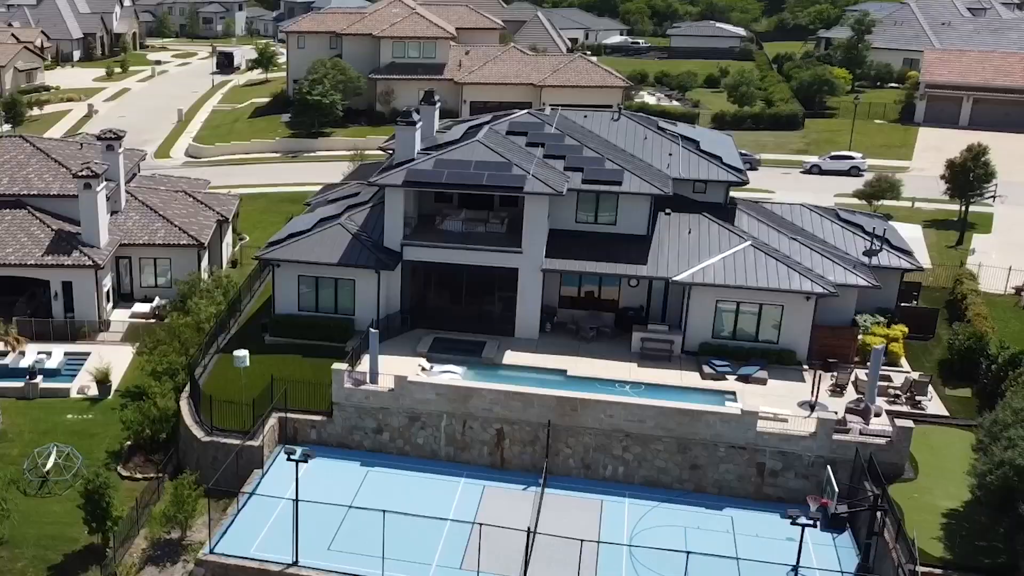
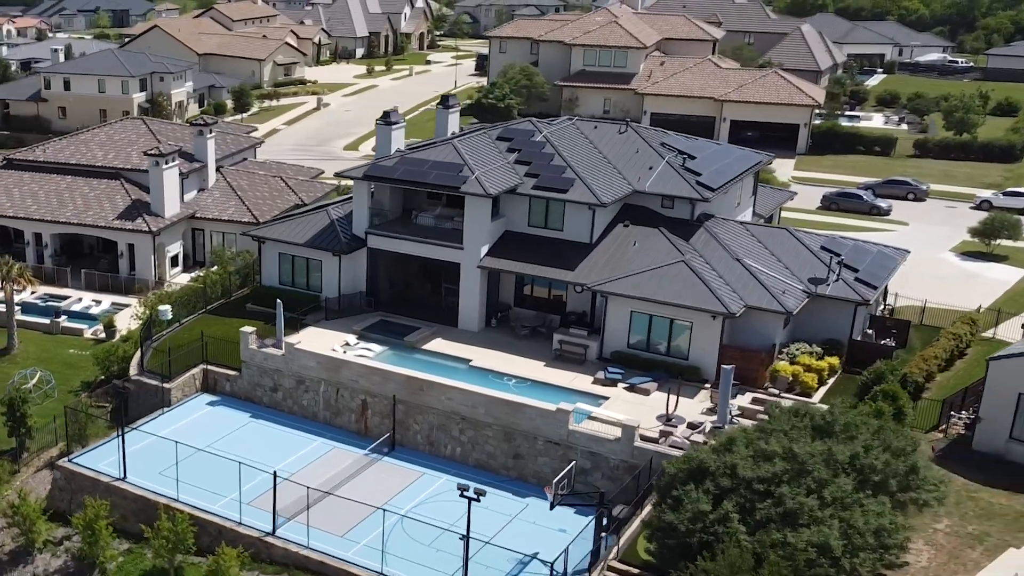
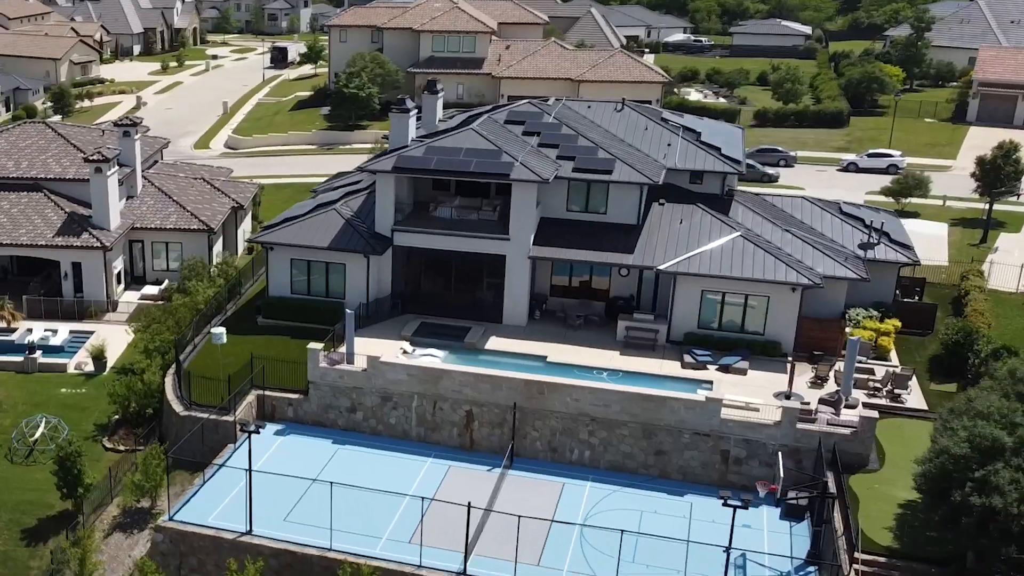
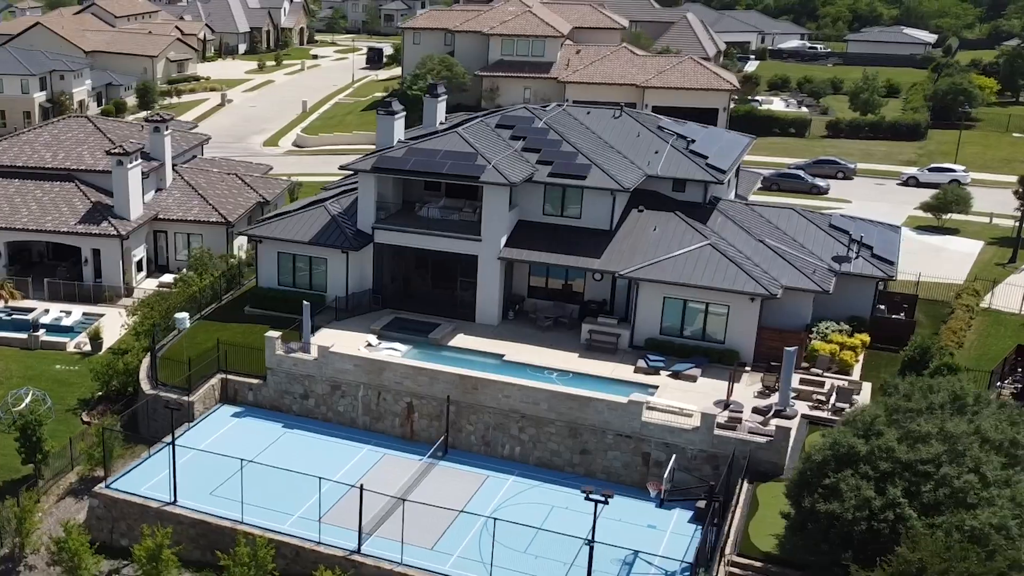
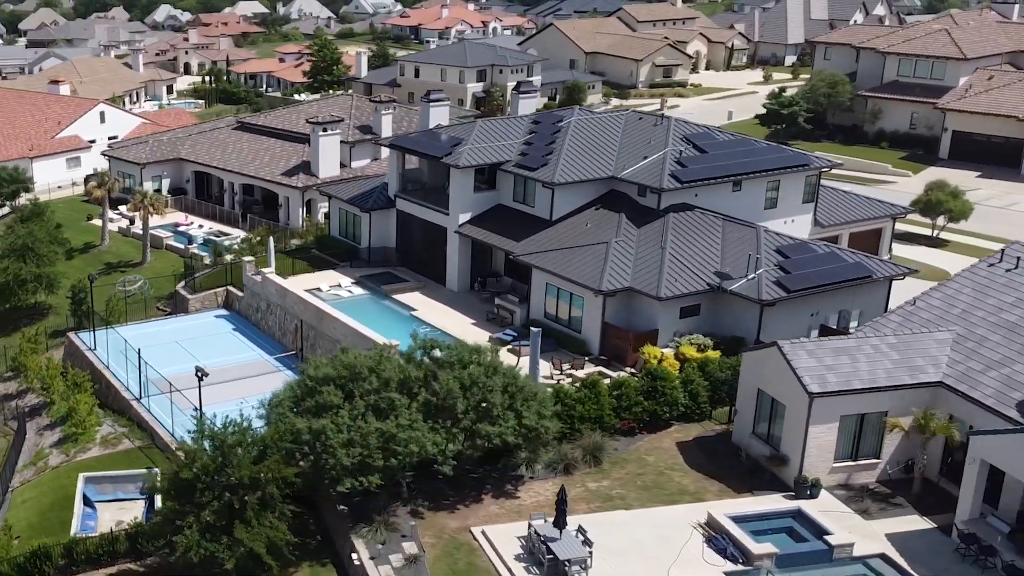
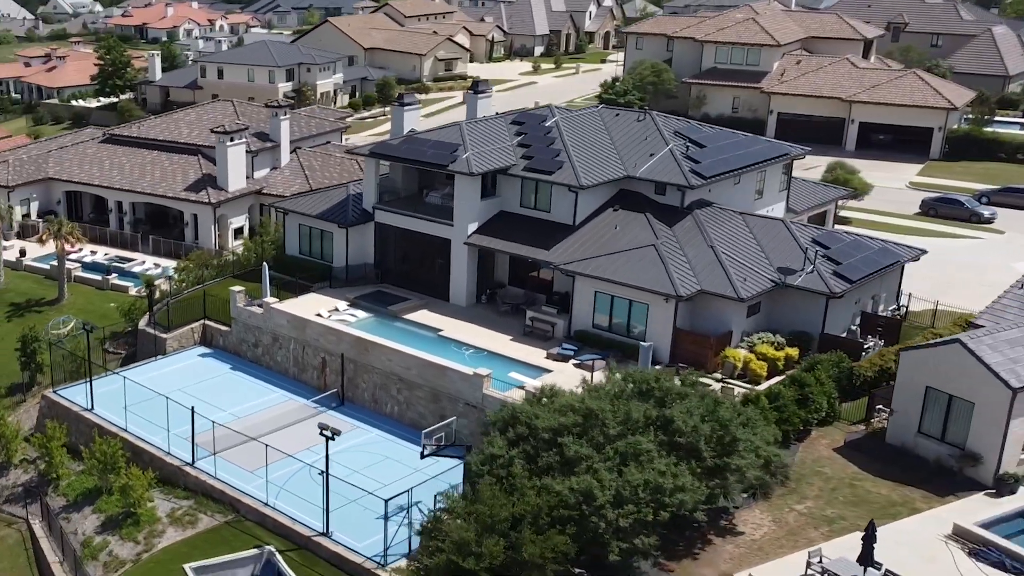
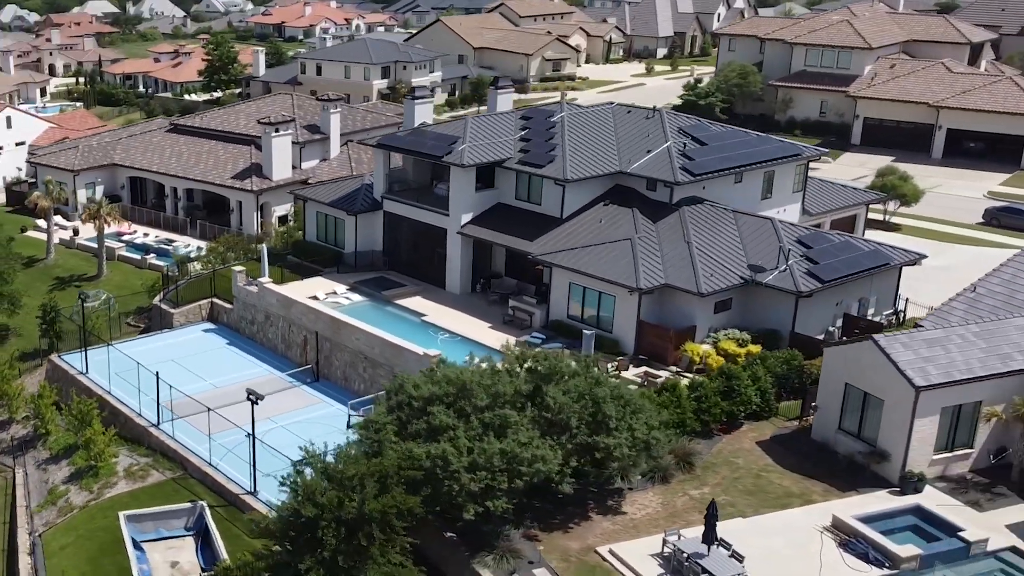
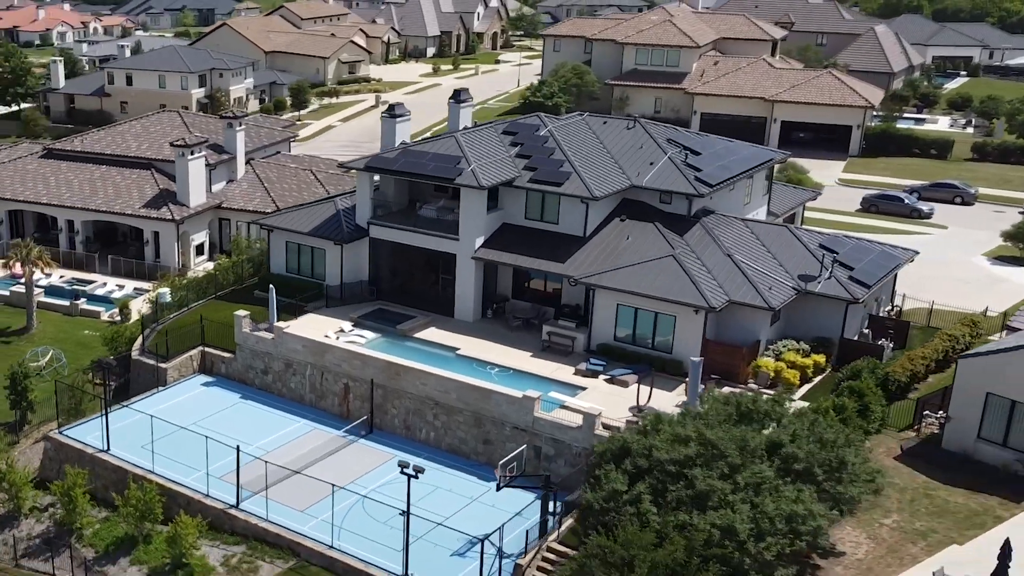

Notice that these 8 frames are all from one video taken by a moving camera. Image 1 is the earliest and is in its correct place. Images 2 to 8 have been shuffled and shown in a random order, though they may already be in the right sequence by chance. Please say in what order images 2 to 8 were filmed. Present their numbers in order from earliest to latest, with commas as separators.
3, 4, 2, 8, 6, 7, 5
